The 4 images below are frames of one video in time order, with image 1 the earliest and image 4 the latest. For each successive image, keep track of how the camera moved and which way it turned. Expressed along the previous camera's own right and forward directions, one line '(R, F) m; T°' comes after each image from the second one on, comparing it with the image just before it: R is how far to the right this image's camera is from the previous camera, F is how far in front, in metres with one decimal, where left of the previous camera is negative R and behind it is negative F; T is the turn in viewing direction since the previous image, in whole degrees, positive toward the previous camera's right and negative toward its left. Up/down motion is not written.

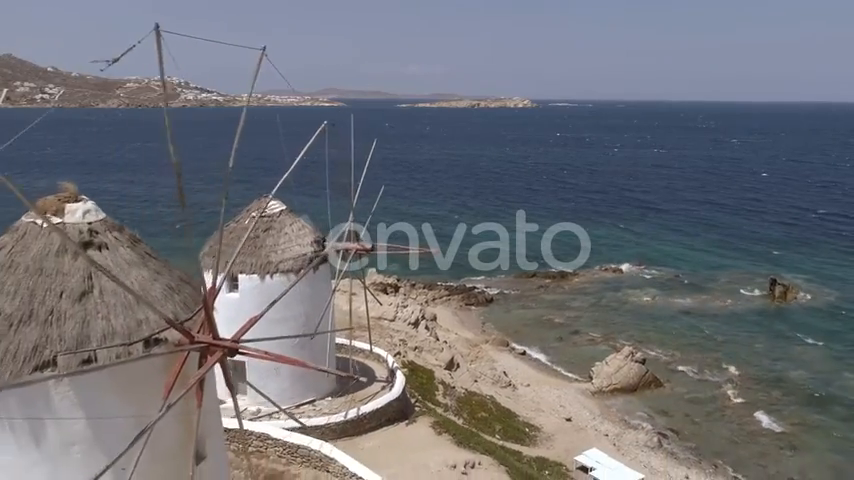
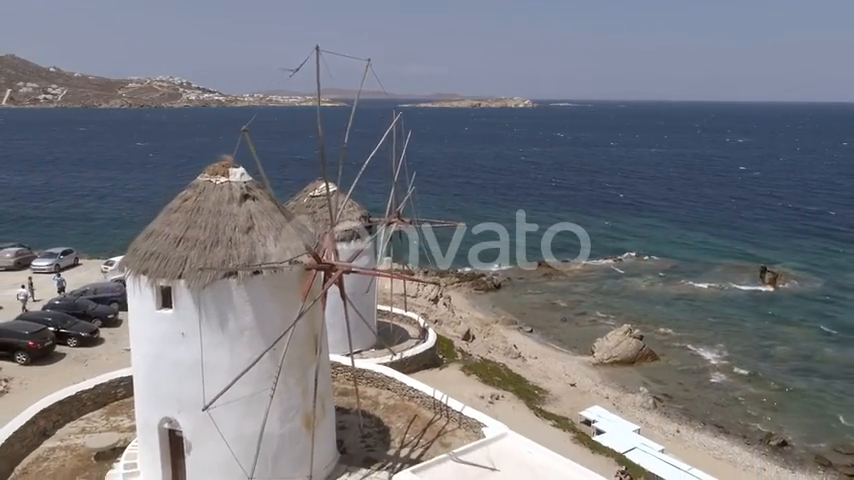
(-0.8, -3.2) m; 0°
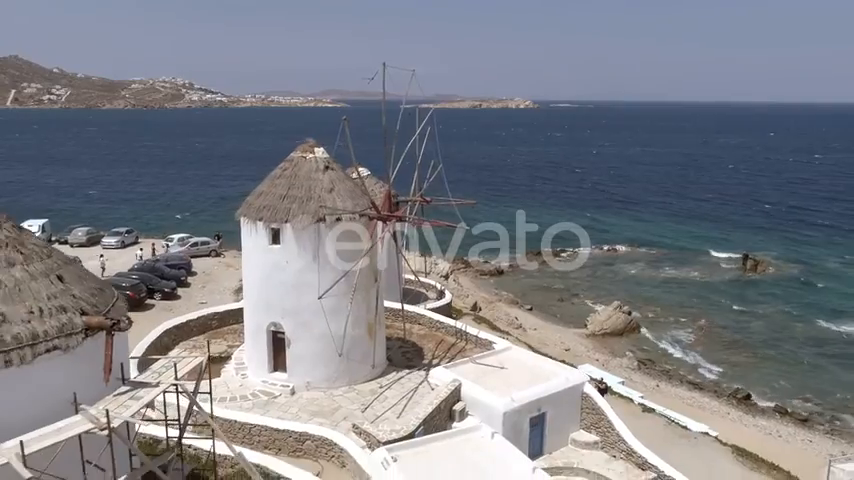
(-0.6, -4.2) m; 0°
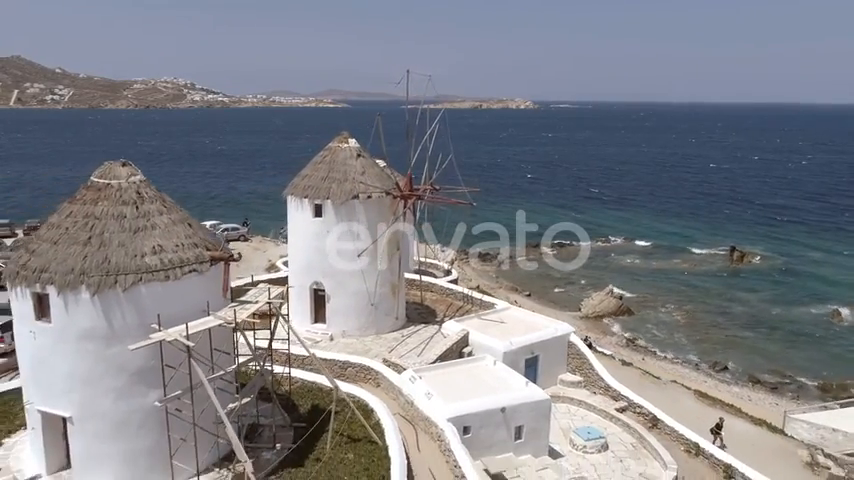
(-0.4, -3.2) m; 0°
